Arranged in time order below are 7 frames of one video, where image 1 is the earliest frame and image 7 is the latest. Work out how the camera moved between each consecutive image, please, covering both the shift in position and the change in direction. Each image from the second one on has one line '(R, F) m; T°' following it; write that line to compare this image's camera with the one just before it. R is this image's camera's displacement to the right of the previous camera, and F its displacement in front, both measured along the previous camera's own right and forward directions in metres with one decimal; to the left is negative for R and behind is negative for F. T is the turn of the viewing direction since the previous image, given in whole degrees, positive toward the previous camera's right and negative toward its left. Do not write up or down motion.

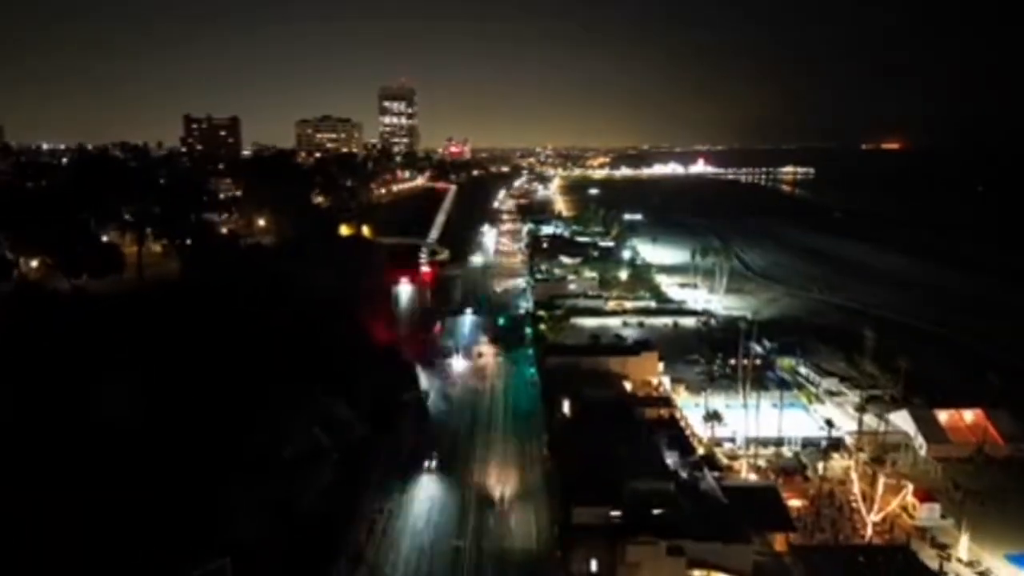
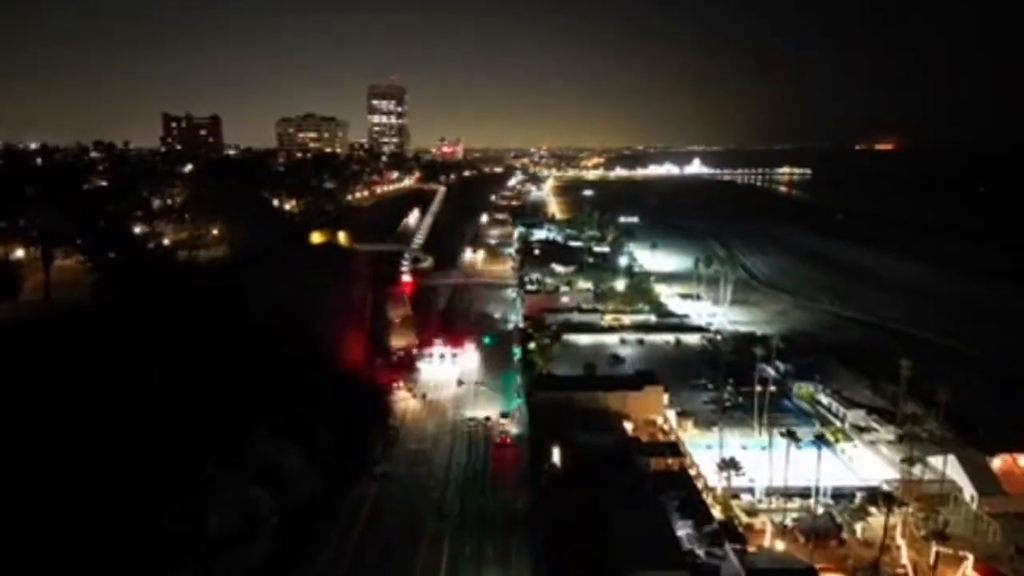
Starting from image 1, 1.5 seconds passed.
(+0.2, +2.9) m; 0°
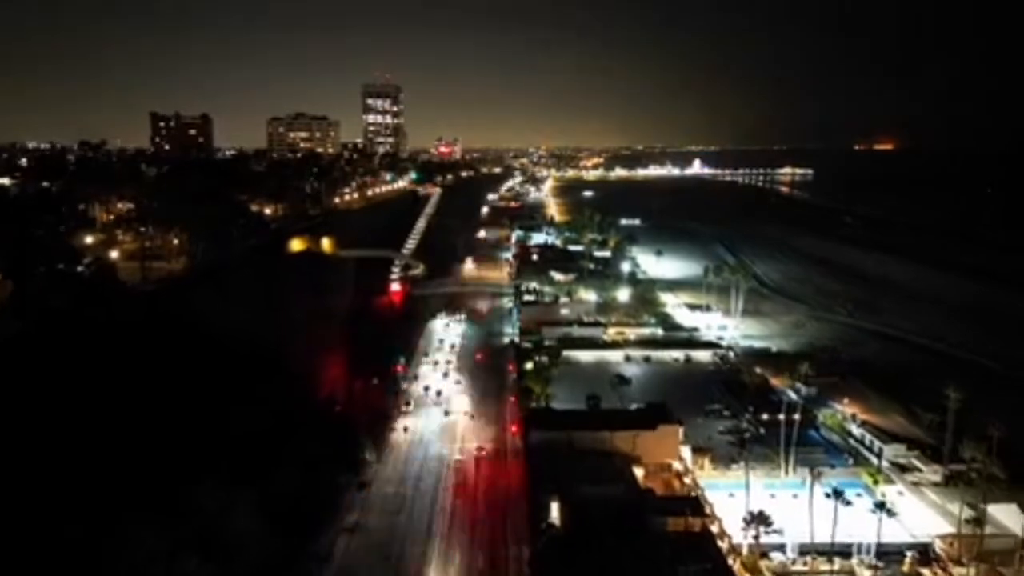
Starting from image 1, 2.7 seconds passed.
(+0.1, +2.4) m; 0°
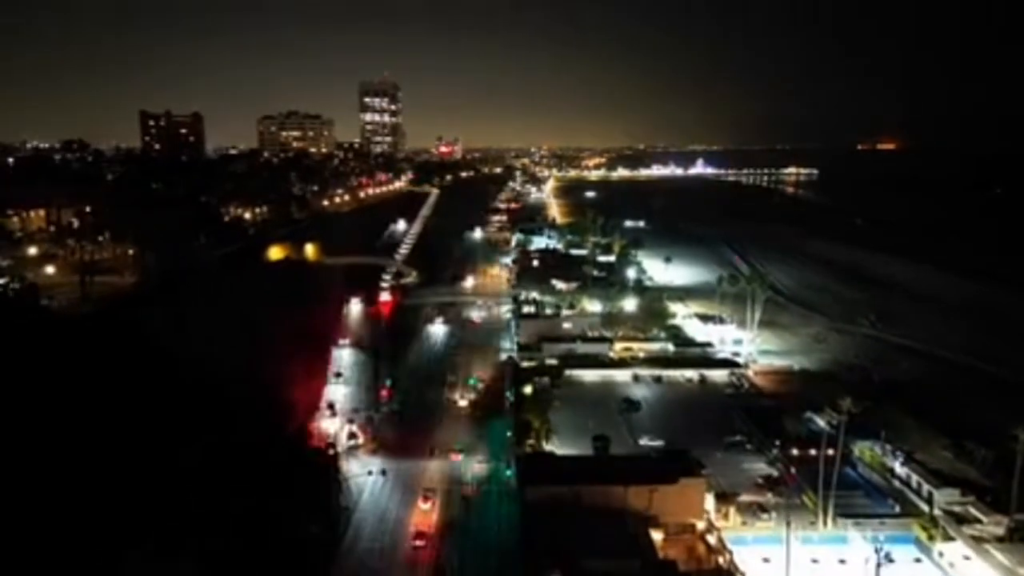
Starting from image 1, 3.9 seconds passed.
(+0.1, +2.4) m; 0°
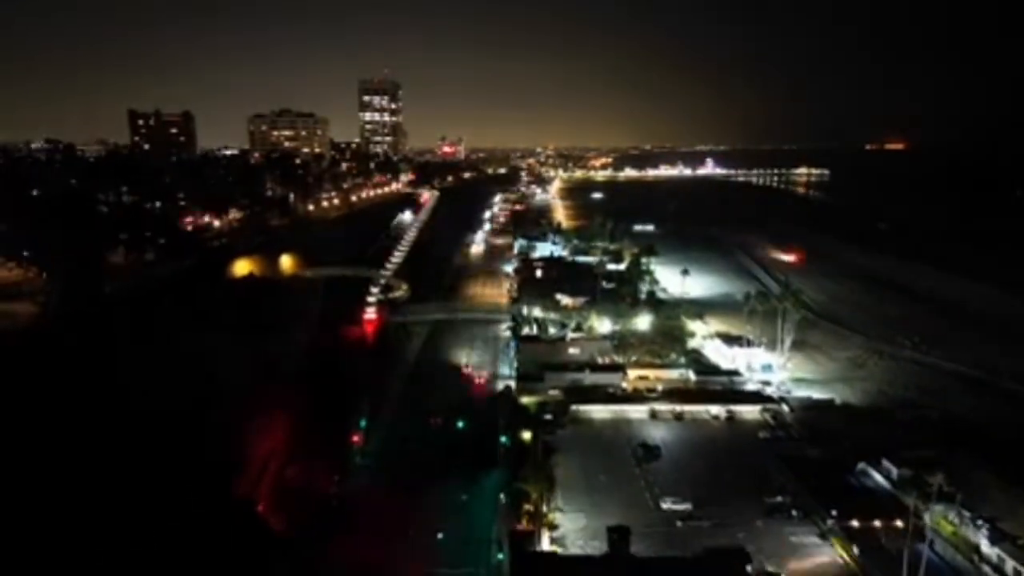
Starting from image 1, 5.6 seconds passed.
(+0.2, +3.4) m; 0°
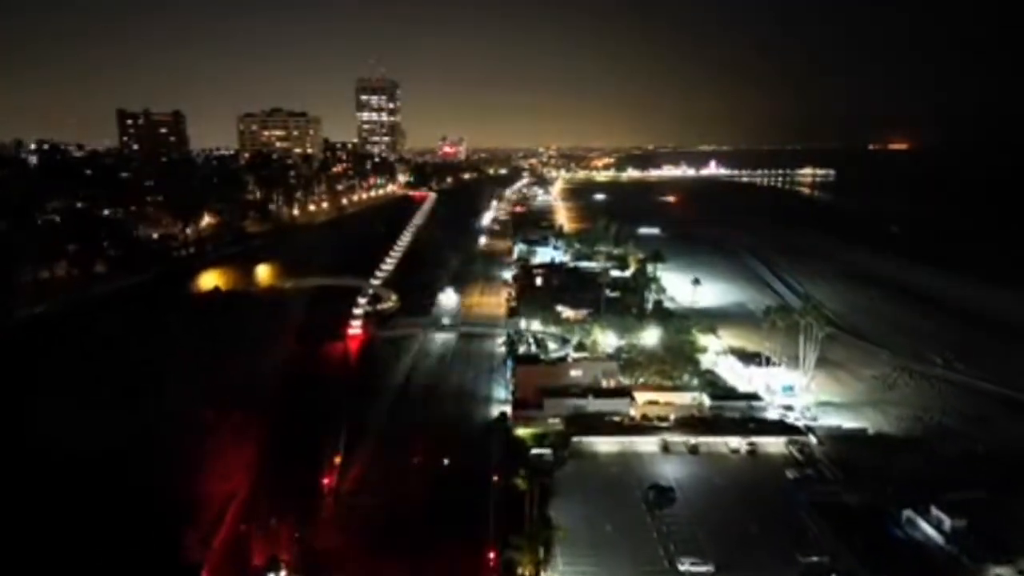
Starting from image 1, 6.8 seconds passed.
(+0.2, +2.3) m; 0°
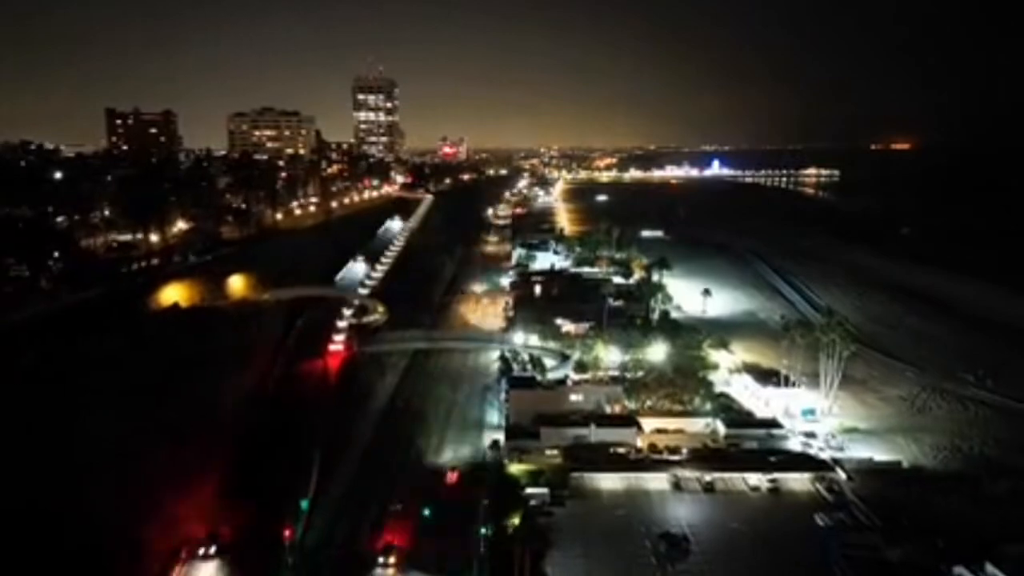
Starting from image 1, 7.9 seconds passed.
(+0.2, +2.1) m; 0°
